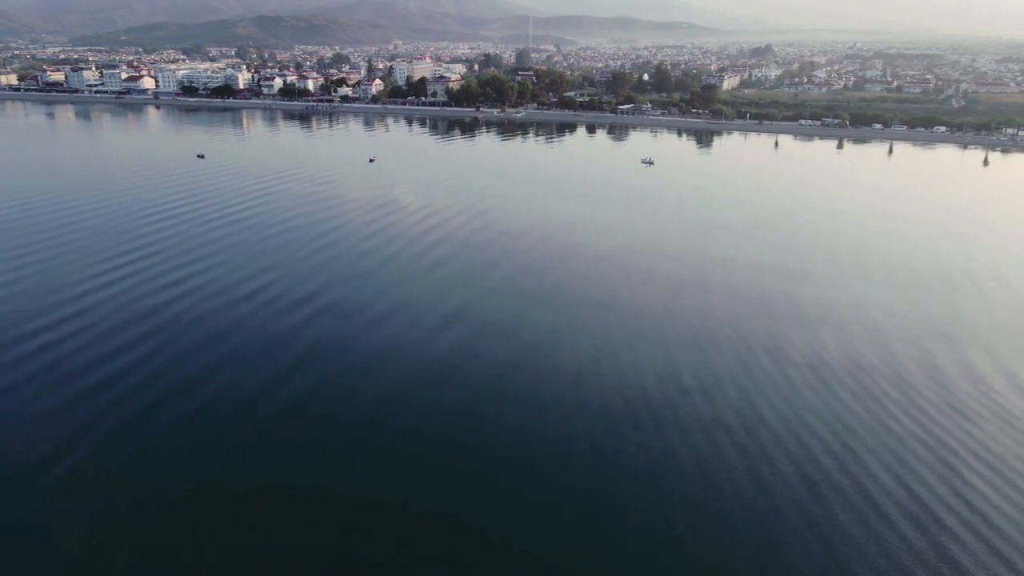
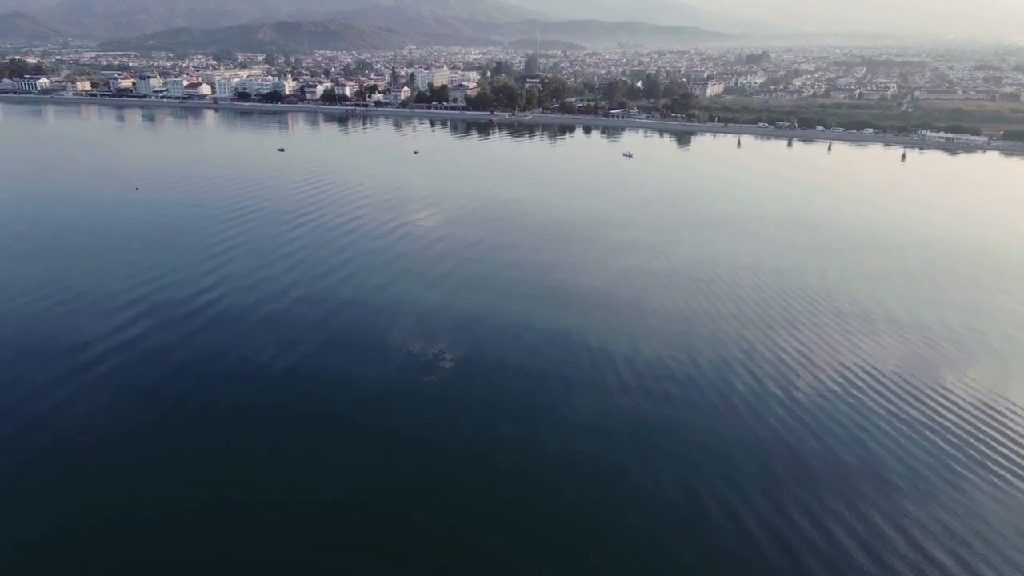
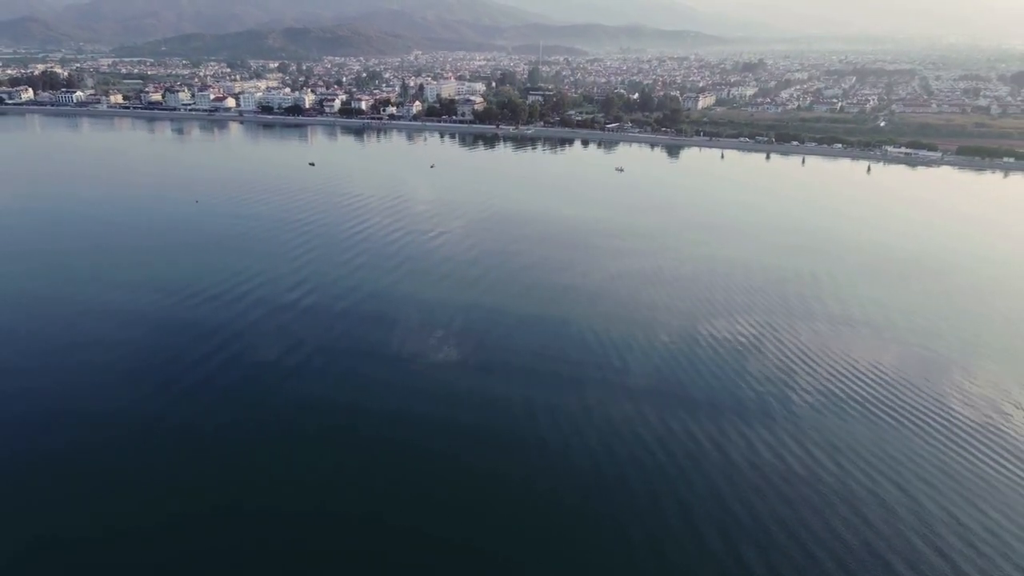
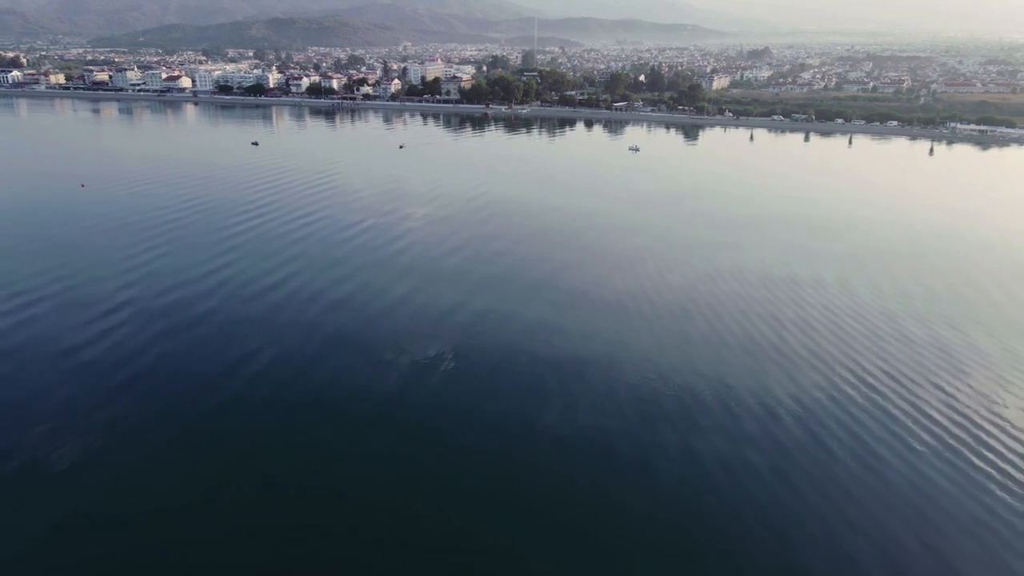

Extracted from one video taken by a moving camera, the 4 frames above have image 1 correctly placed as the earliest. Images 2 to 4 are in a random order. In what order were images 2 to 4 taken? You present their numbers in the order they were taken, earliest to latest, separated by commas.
4, 2, 3
